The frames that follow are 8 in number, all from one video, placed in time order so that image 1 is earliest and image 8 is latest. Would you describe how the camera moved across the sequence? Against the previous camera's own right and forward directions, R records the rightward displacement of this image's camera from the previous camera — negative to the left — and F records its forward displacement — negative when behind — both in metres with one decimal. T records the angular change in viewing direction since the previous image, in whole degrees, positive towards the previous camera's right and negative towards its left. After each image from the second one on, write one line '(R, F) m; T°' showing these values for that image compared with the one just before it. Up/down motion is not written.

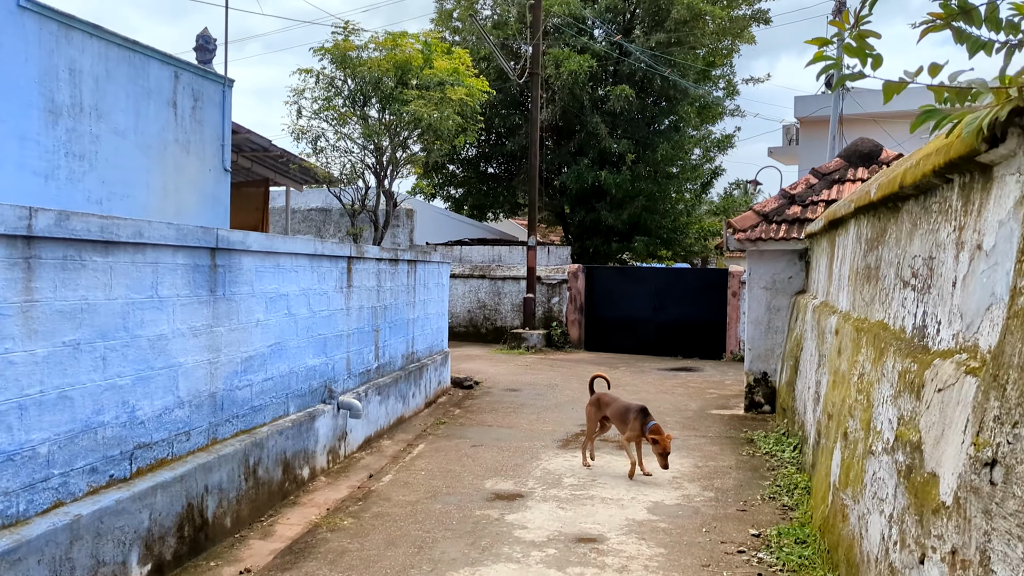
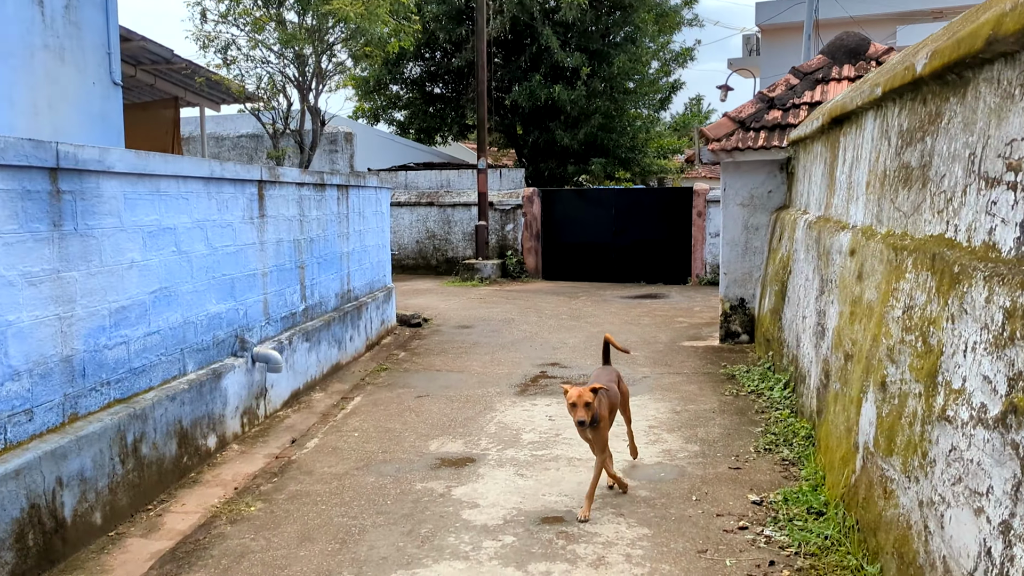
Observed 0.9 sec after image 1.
(+0.1, +0.9) m; +3°
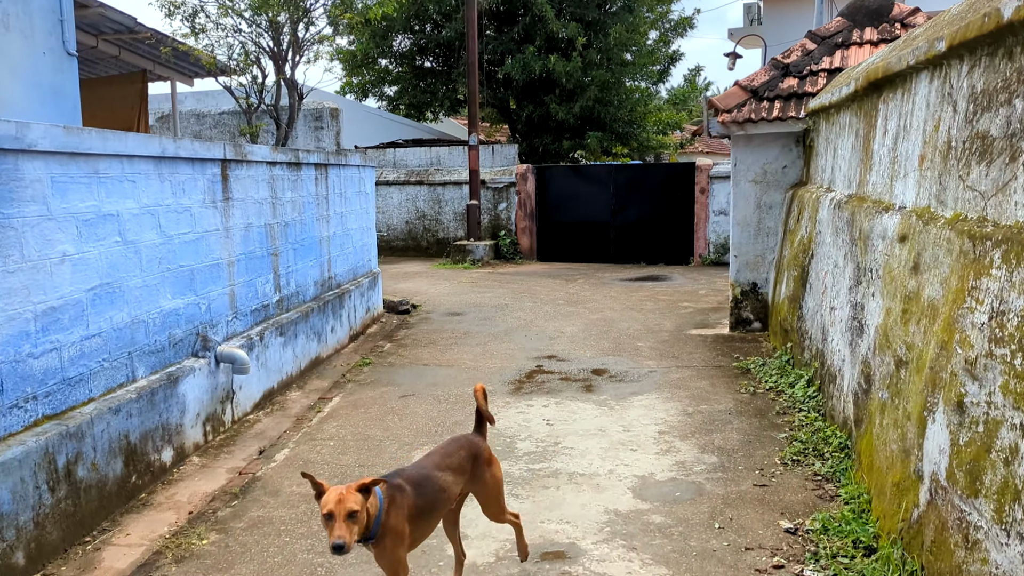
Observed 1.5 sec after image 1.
(0.0, +0.5) m; 0°
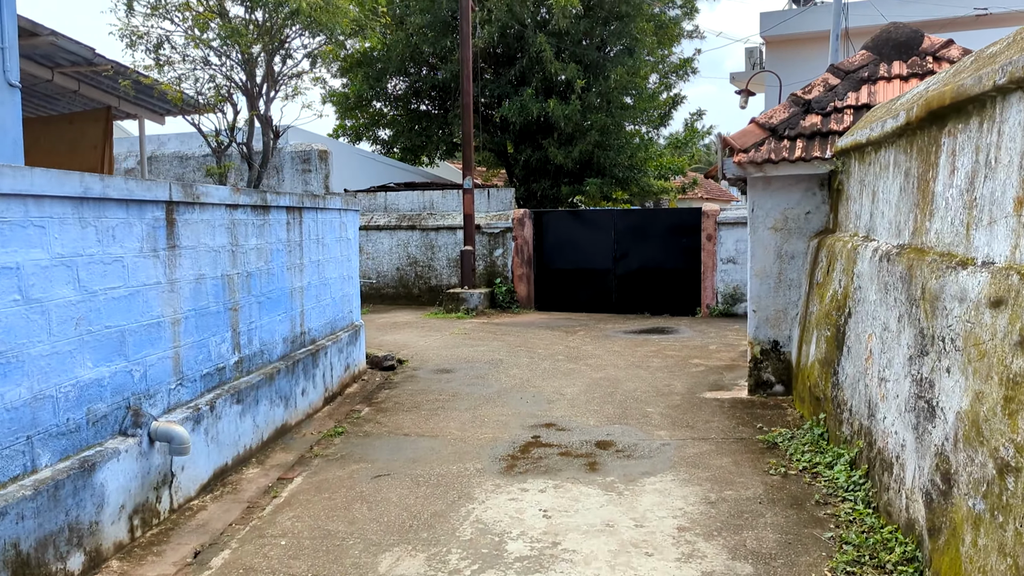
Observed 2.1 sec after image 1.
(0.0, +0.7) m; 0°
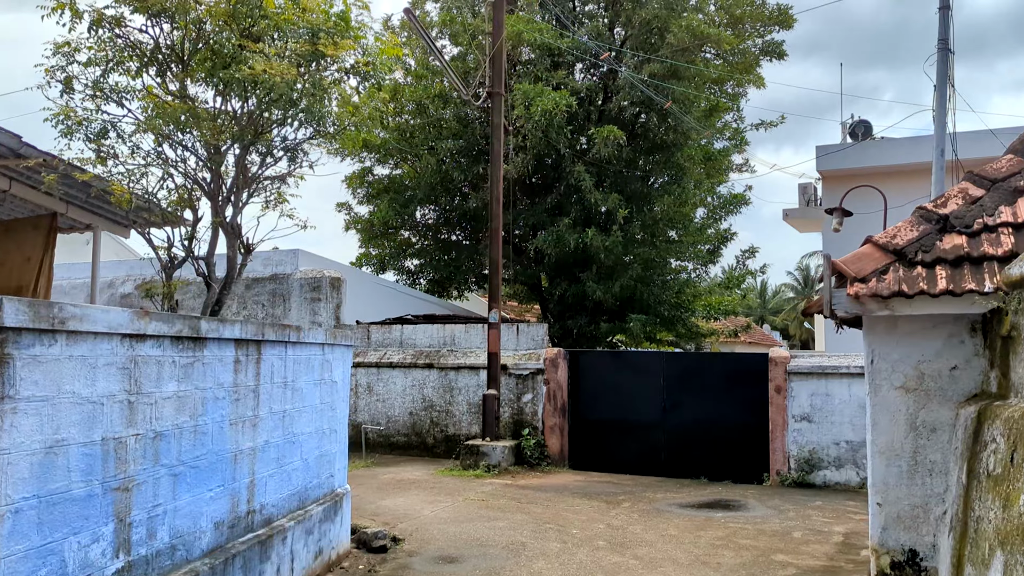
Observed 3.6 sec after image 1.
(0.0, +1.6) m; -2°
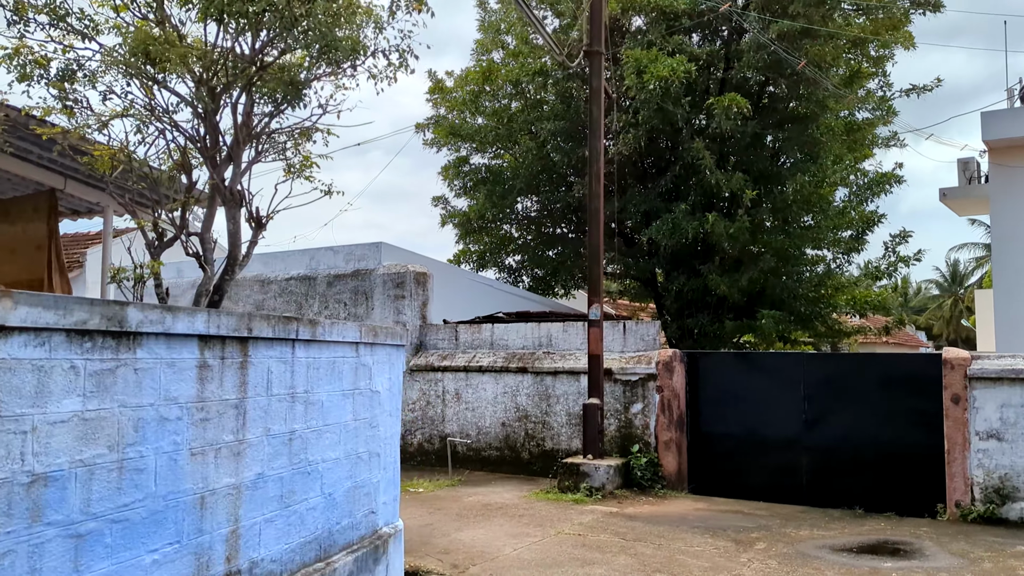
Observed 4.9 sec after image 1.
(+0.2, +1.4) m; -8°
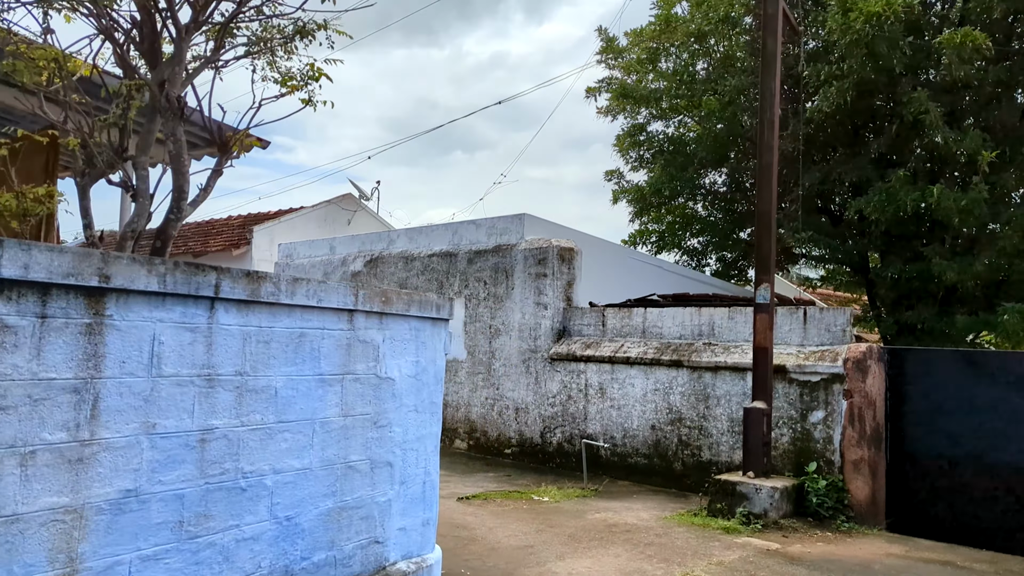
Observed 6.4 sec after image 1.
(+0.6, +1.4) m; -14°
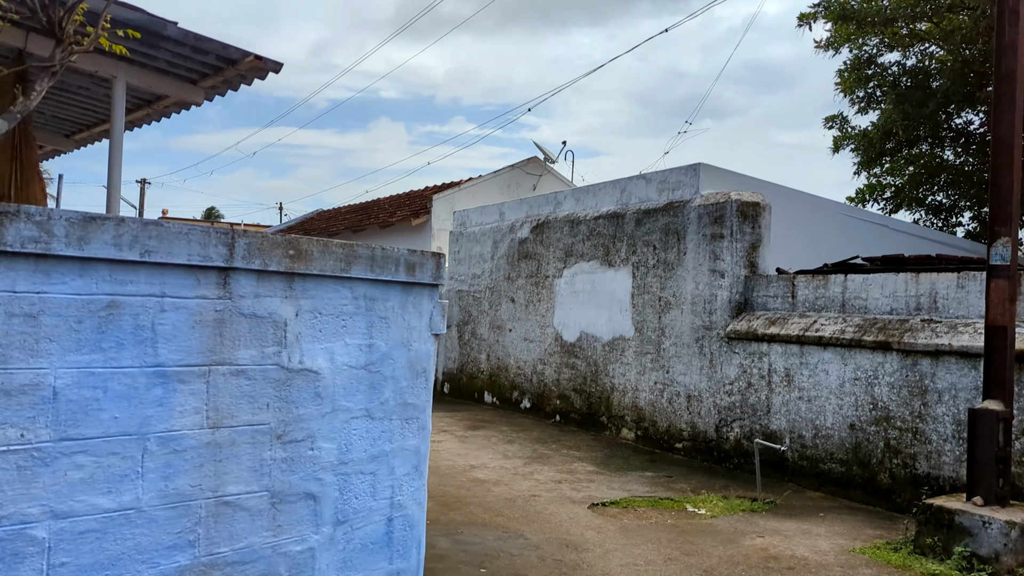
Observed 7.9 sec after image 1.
(+0.7, +1.3) m; -16°
